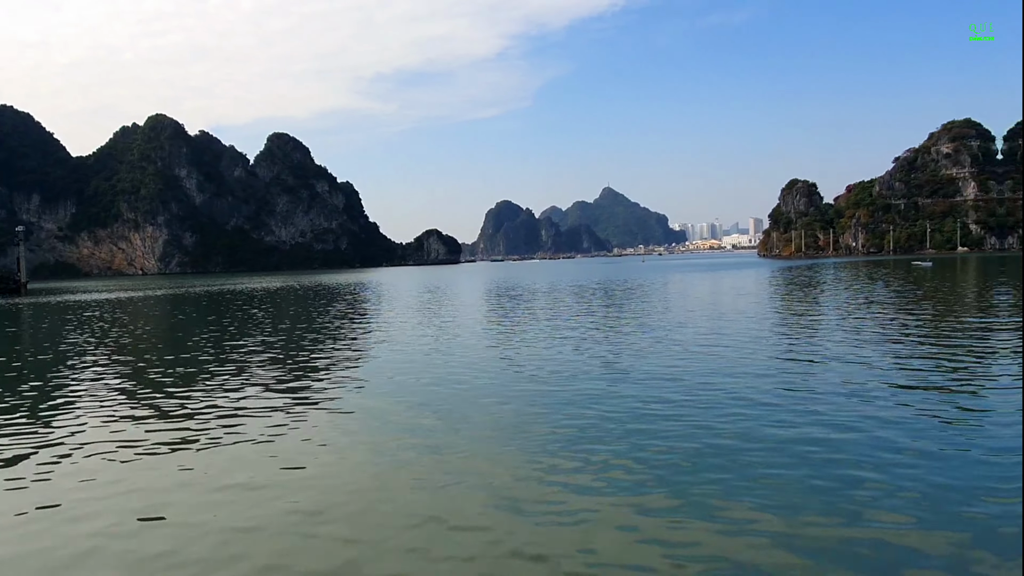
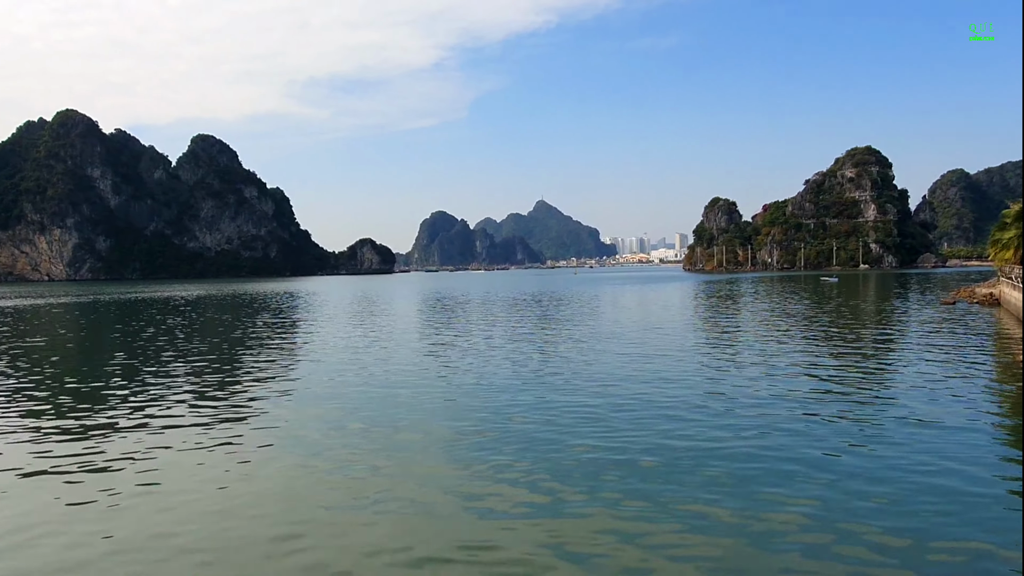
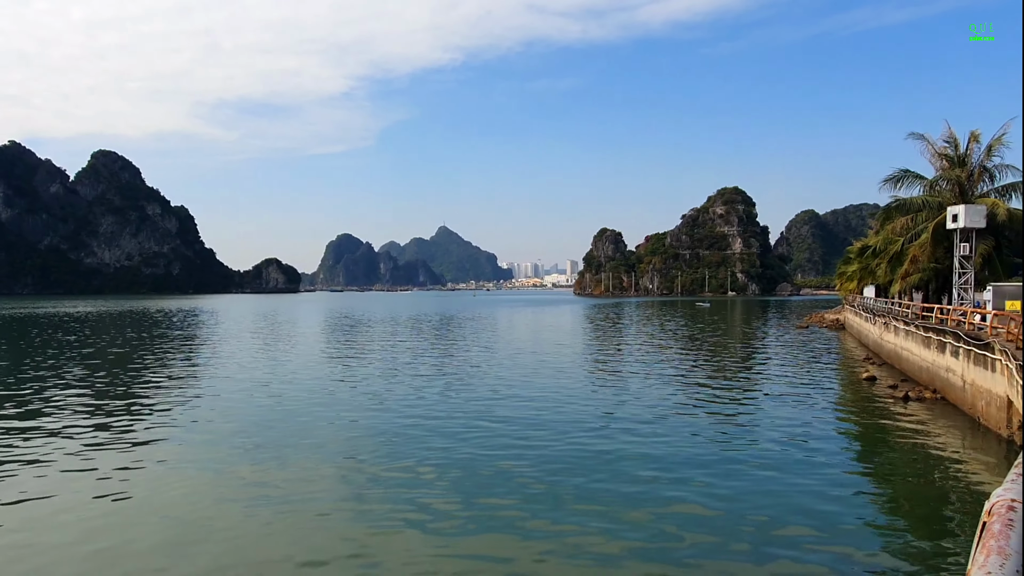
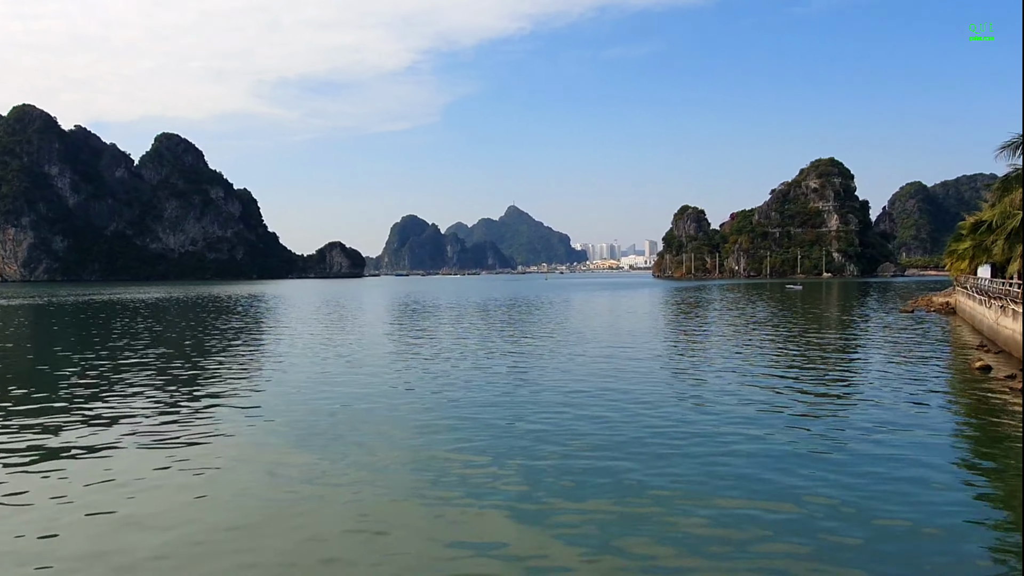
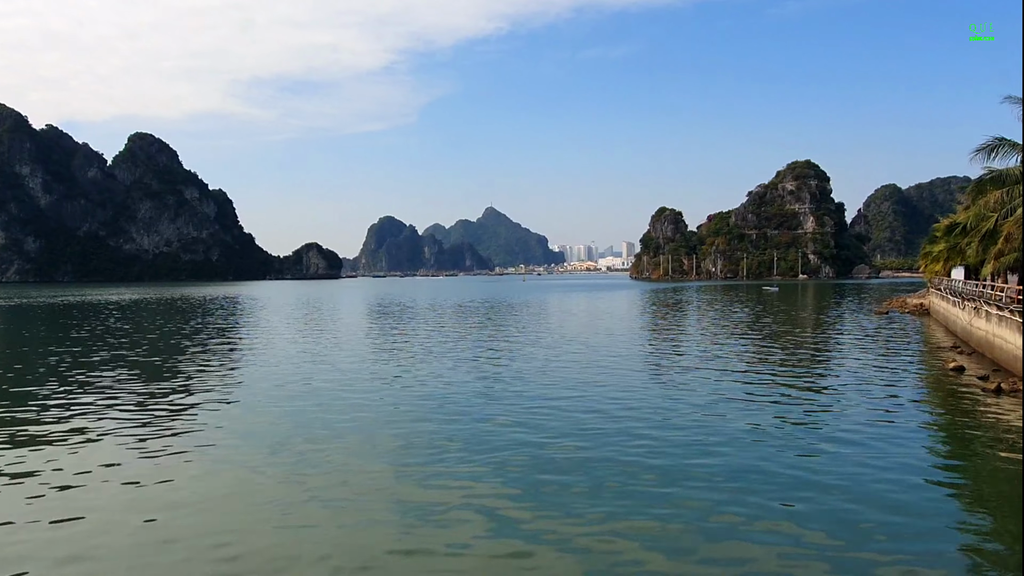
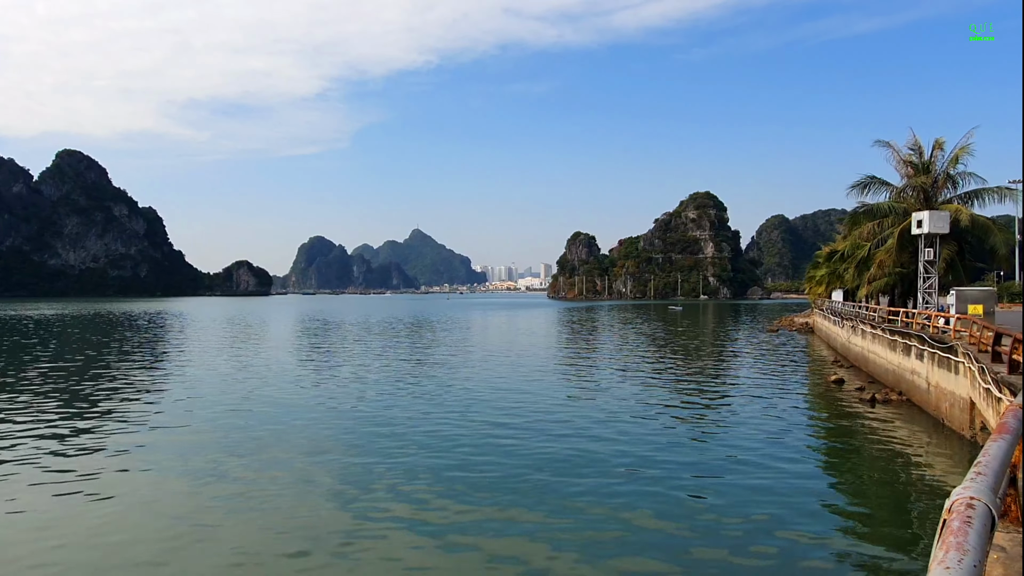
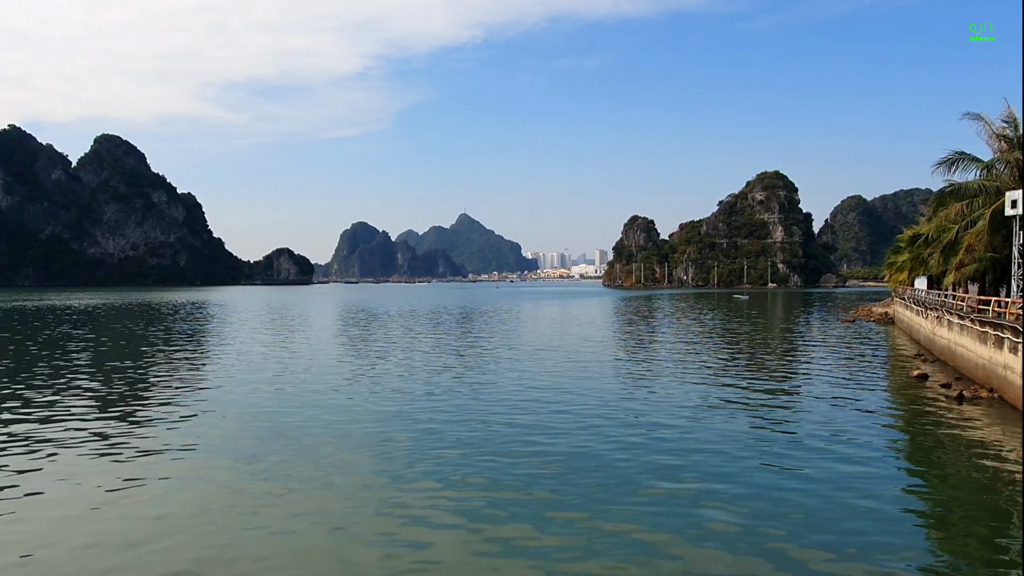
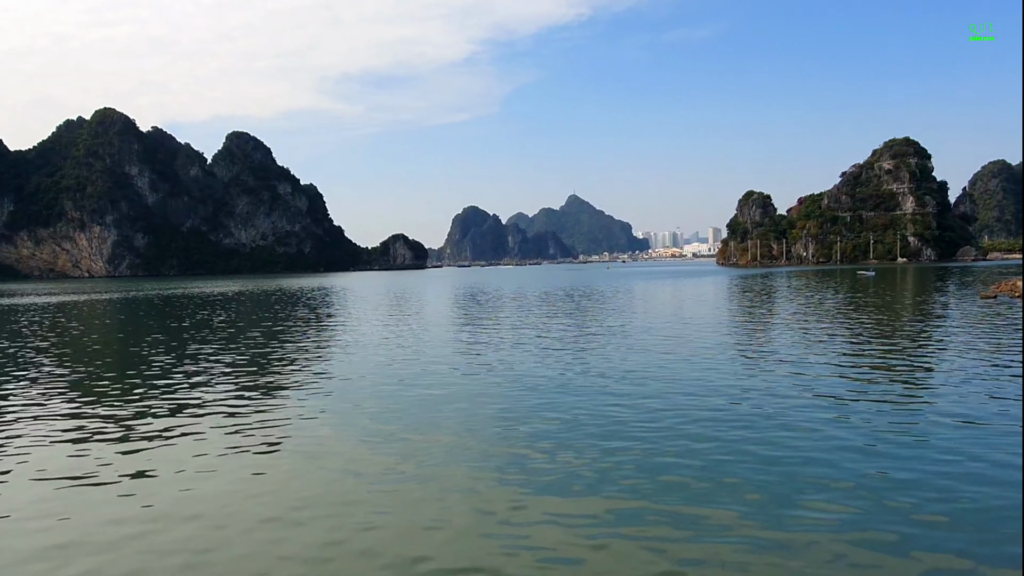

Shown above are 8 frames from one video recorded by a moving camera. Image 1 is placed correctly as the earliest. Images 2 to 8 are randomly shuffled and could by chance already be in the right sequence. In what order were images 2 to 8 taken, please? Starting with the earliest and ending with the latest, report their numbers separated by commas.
8, 2, 4, 5, 7, 3, 6
